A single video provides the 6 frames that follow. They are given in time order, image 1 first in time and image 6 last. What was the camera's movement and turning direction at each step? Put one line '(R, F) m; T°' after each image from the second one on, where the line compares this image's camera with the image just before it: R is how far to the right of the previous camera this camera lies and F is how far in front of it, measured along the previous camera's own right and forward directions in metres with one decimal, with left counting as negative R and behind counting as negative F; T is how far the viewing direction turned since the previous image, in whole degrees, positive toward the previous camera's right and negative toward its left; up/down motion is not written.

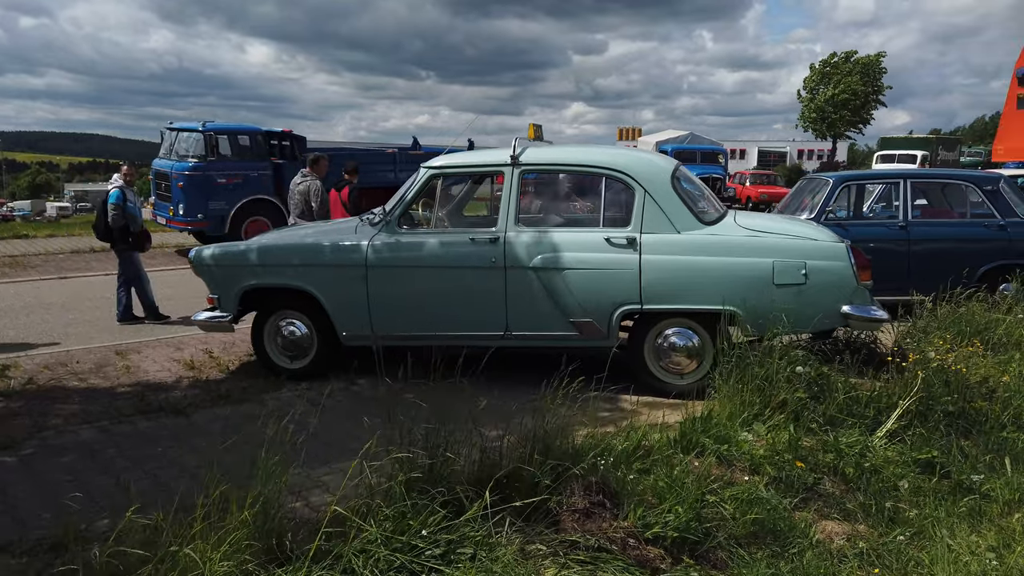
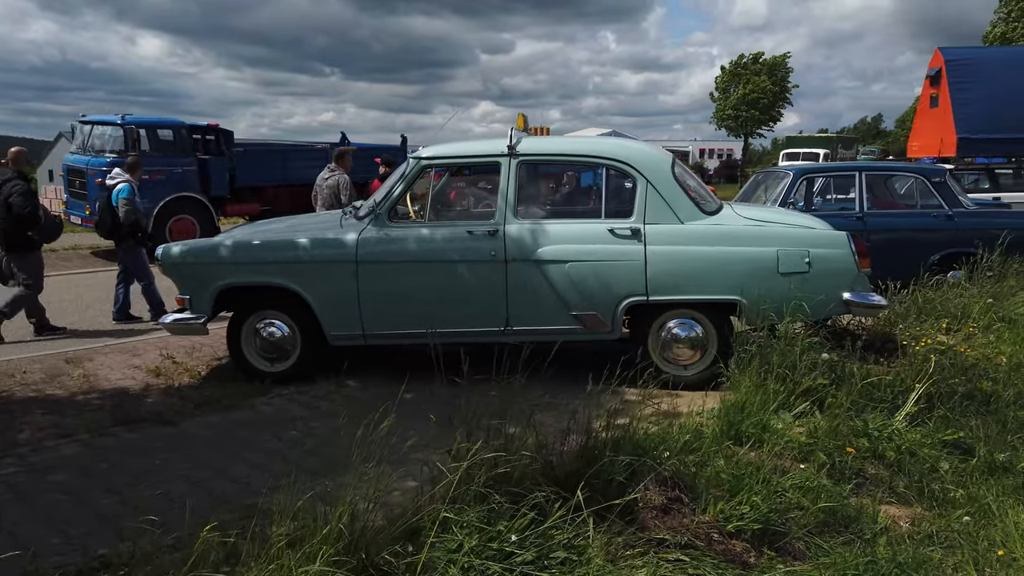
(-0.6, +0.2) m; +6°
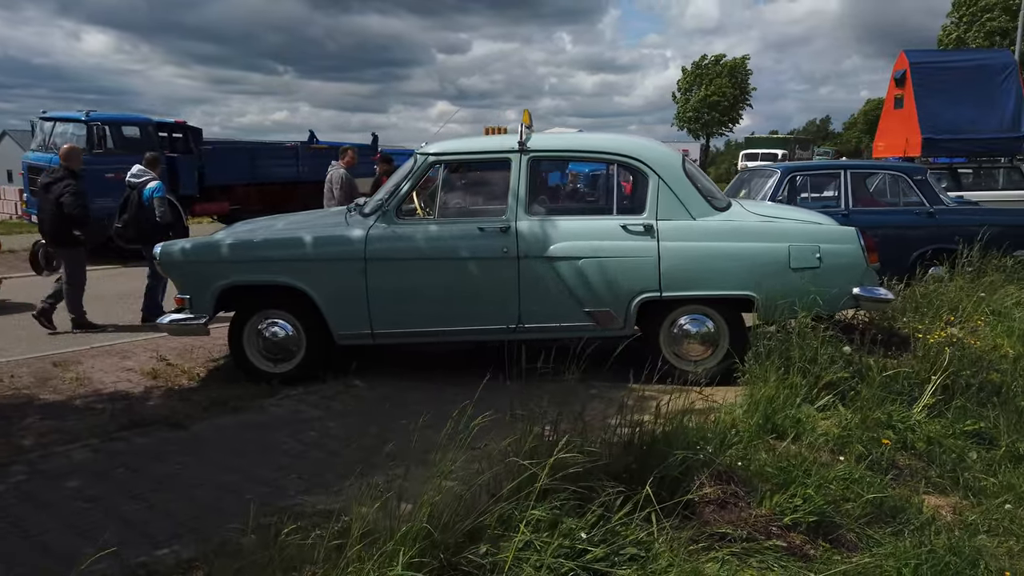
(-0.4, +0.1) m; +3°
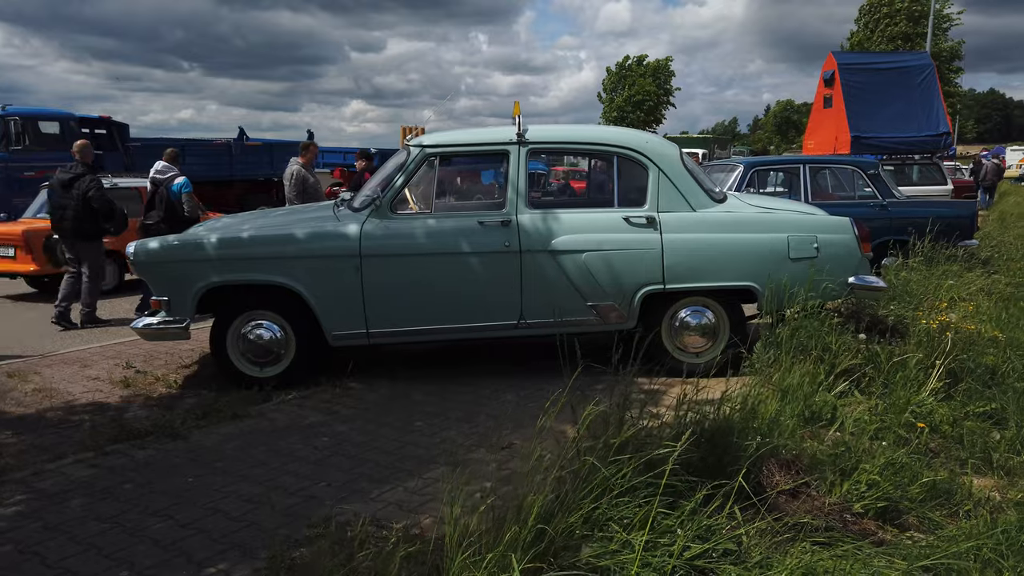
(-0.5, +0.2) m; +6°
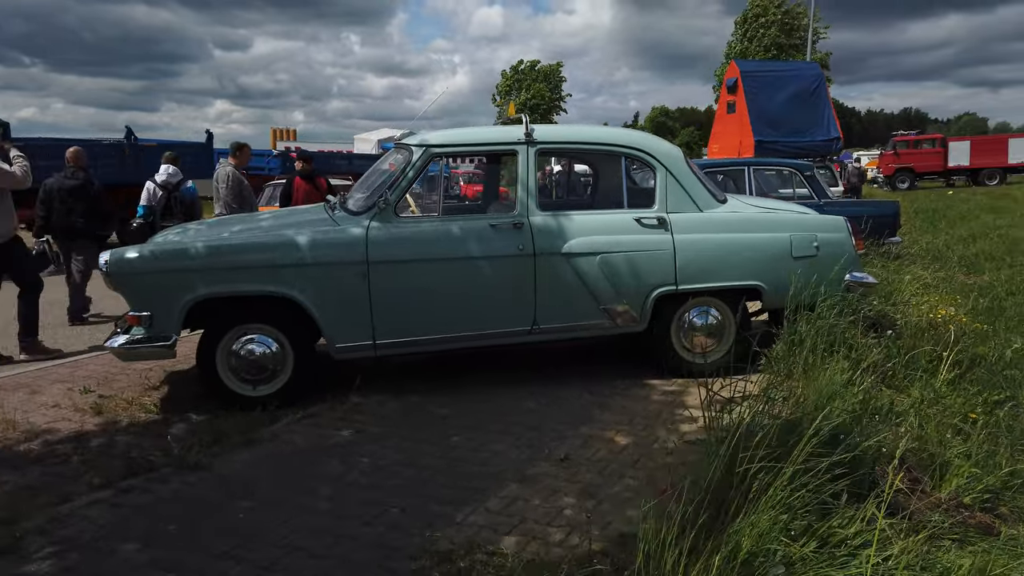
(-0.8, +0.2) m; +9°
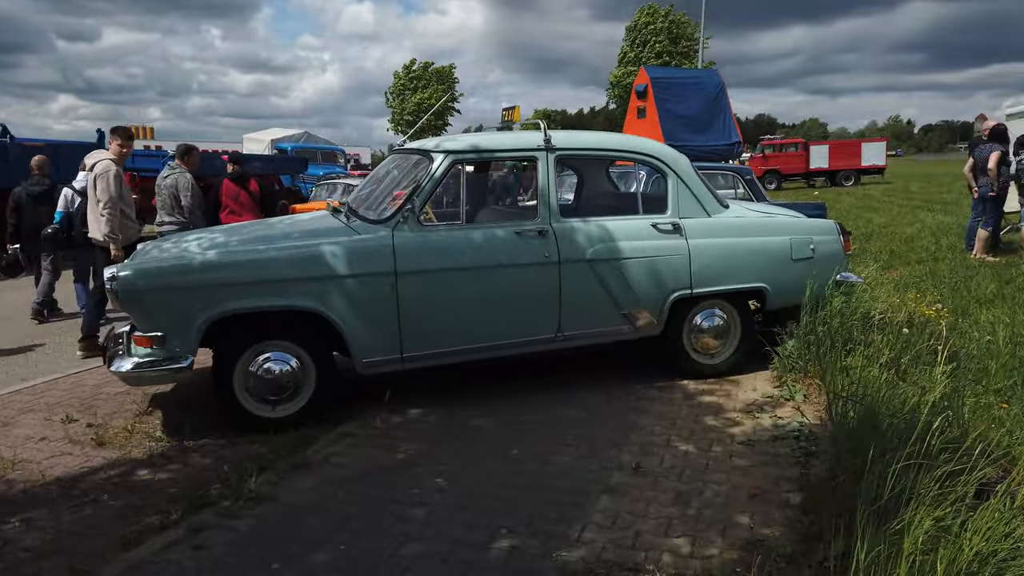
(-0.9, +0.1) m; +9°
